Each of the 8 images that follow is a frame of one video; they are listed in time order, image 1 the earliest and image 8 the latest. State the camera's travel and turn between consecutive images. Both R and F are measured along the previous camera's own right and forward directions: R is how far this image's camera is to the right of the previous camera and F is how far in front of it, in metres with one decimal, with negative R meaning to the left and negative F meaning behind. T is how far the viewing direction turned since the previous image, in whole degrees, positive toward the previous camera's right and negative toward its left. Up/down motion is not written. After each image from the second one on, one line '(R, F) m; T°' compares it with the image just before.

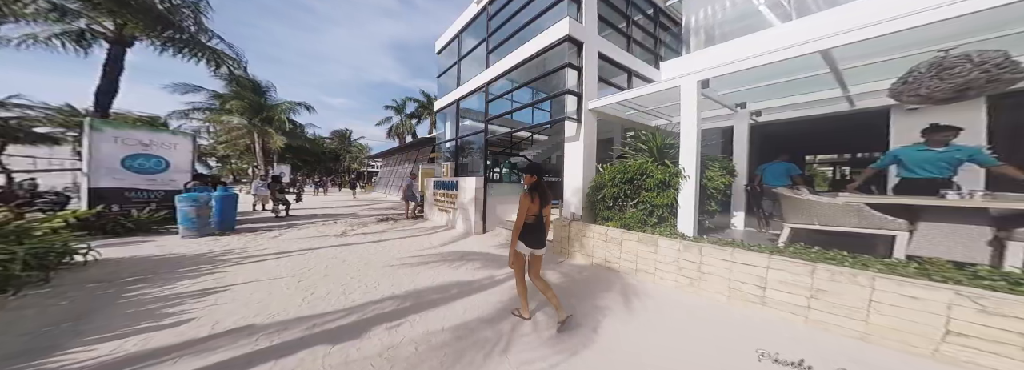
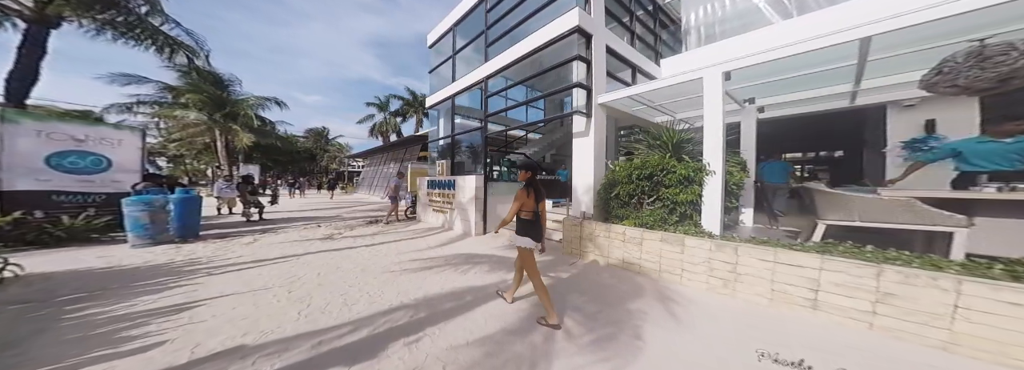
(-0.5, +0.2) m; +4°
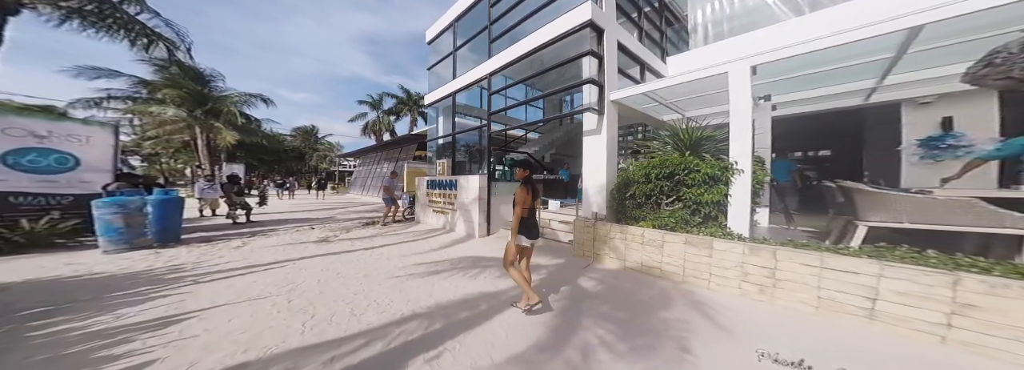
(-0.3, +0.2) m; +2°
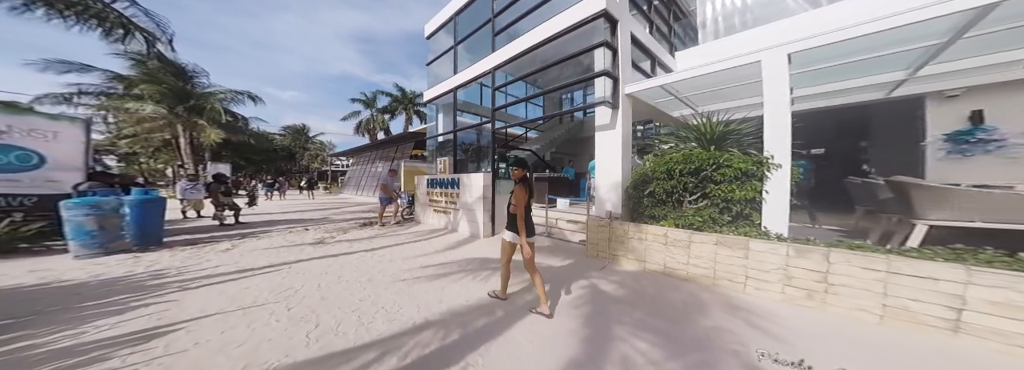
(-0.3, +0.2) m; +2°
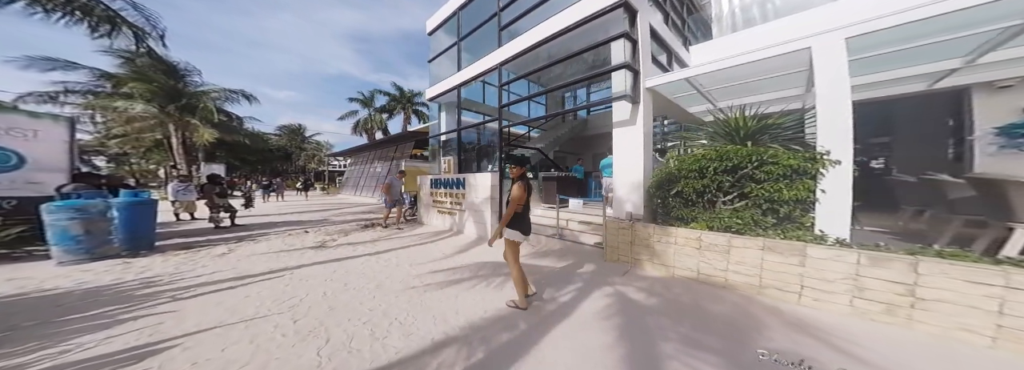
(-0.3, +0.2) m; +1°
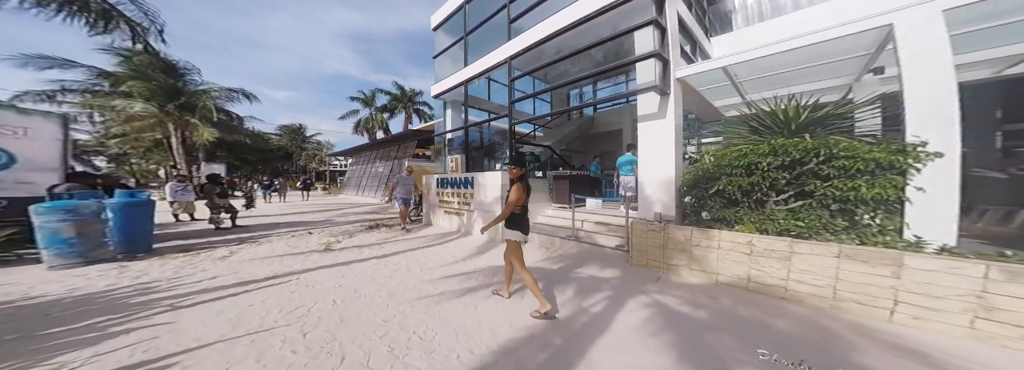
(-0.3, +0.3) m; 0°
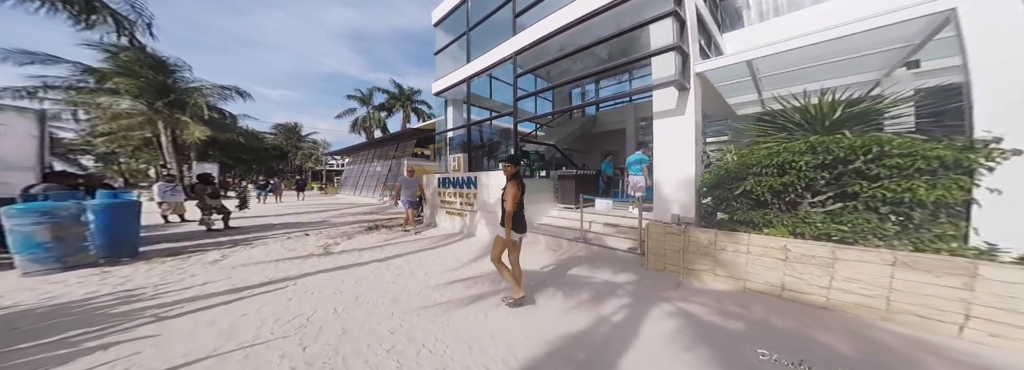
(-0.2, +0.2) m; +1°
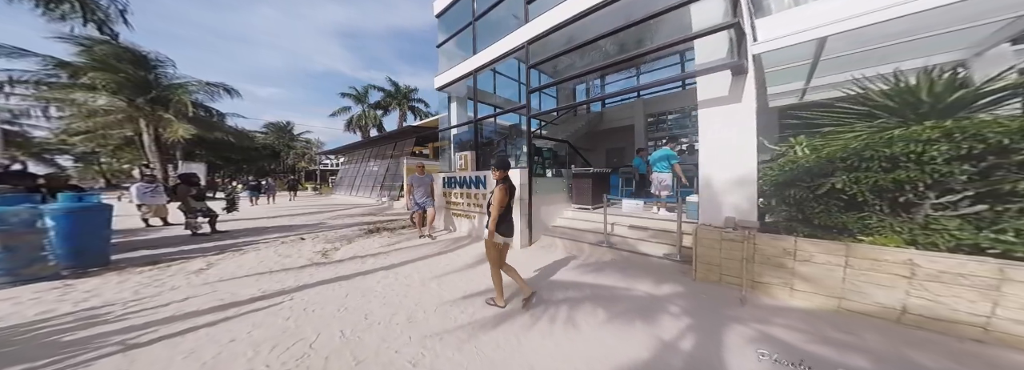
(-0.4, +0.5) m; +1°
